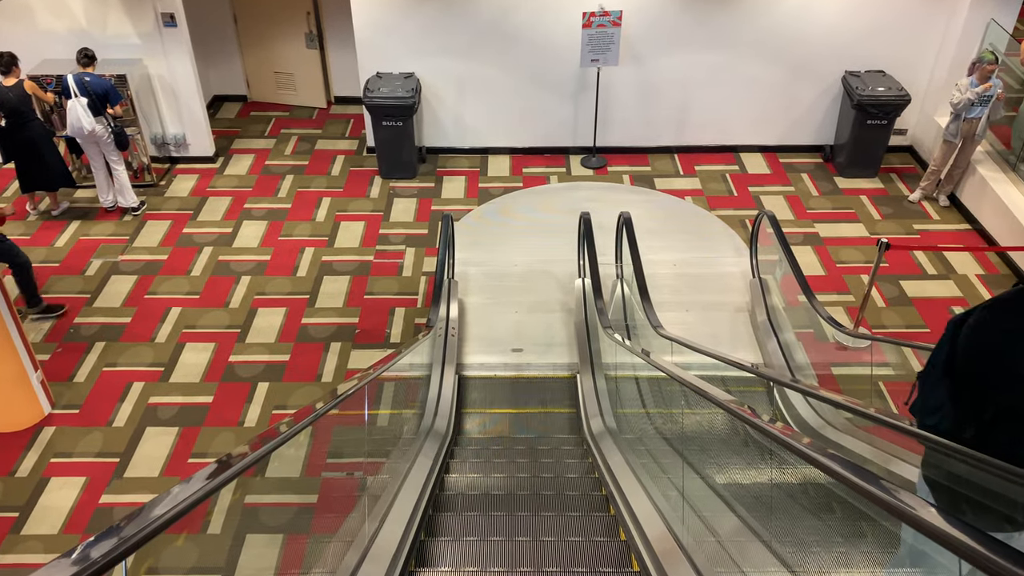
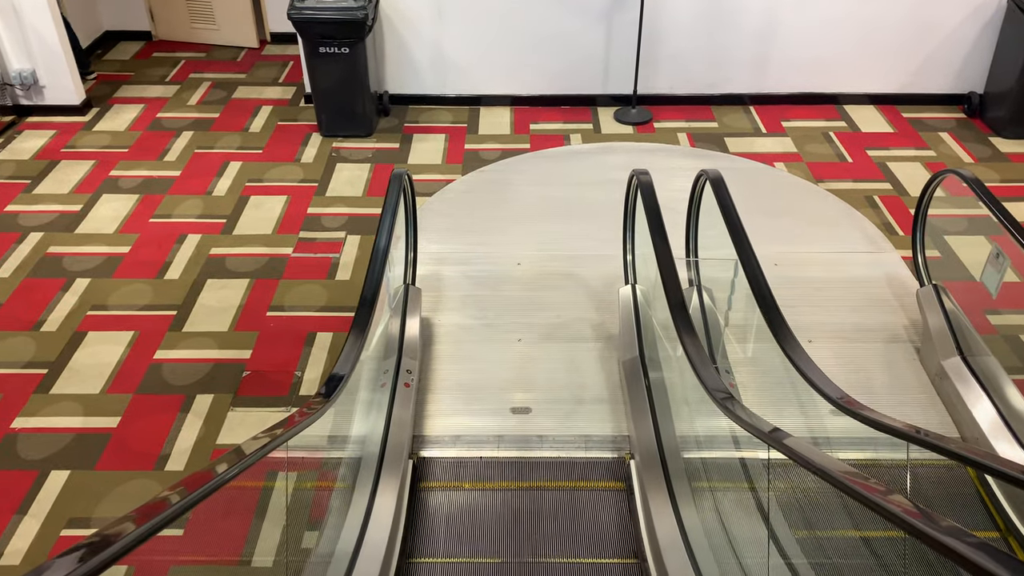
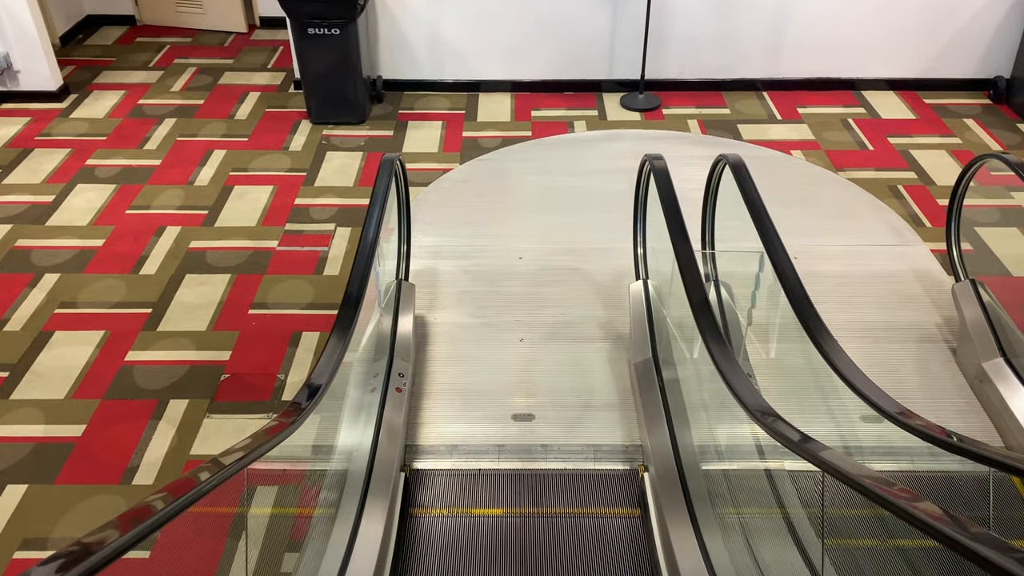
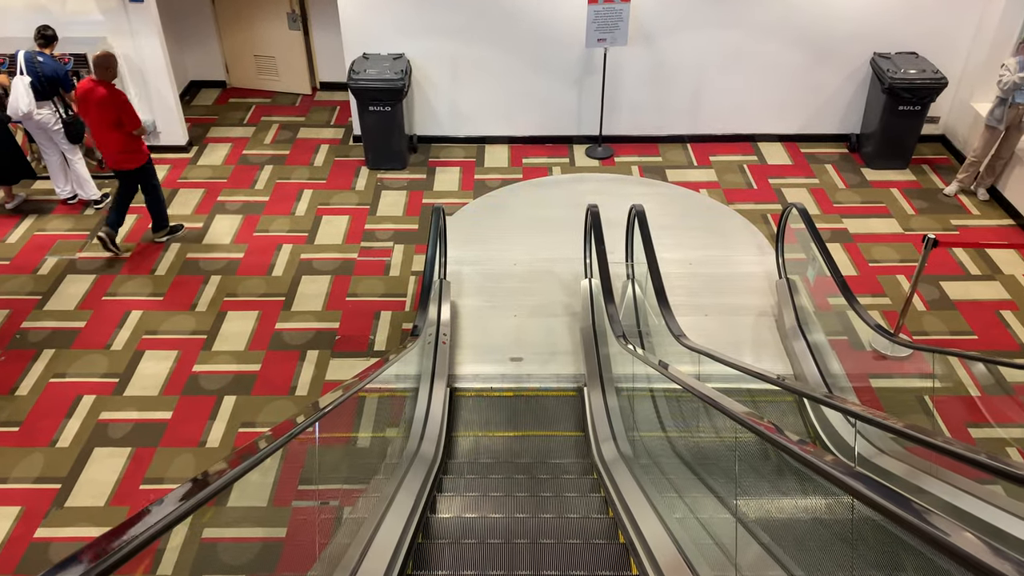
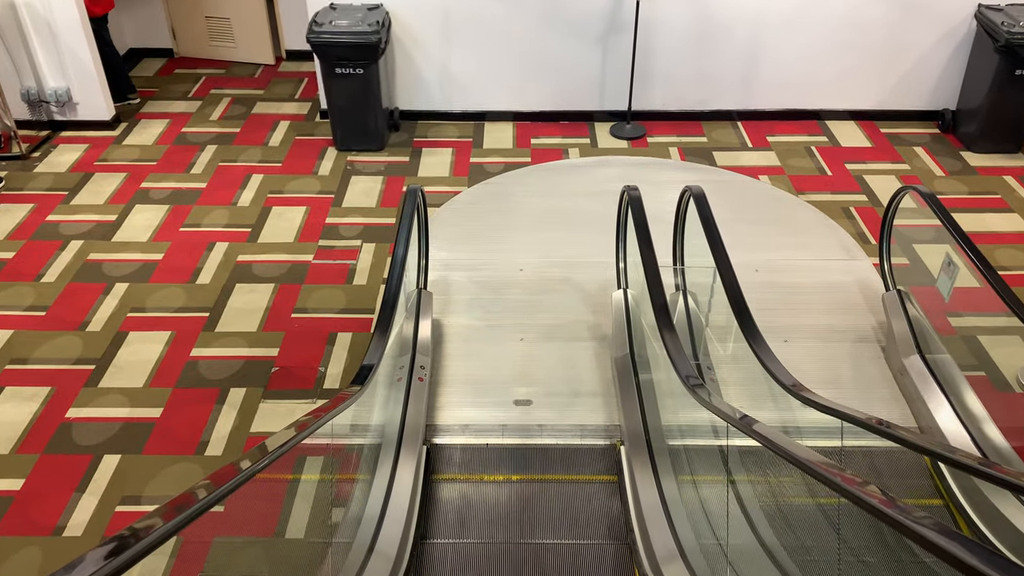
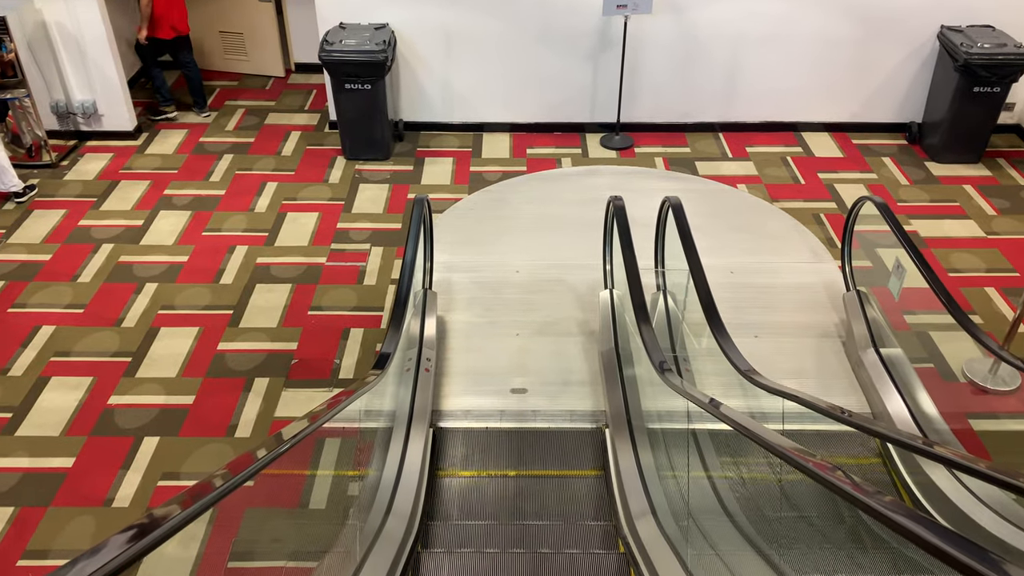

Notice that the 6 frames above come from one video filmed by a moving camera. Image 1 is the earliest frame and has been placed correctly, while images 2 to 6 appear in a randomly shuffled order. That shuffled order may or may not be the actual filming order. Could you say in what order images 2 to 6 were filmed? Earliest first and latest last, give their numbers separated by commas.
4, 6, 5, 2, 3
